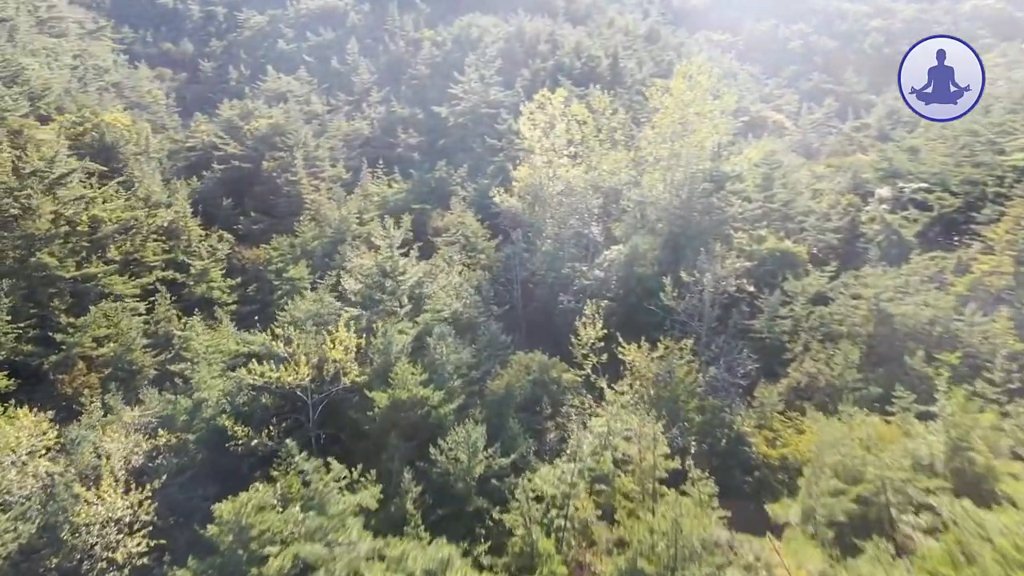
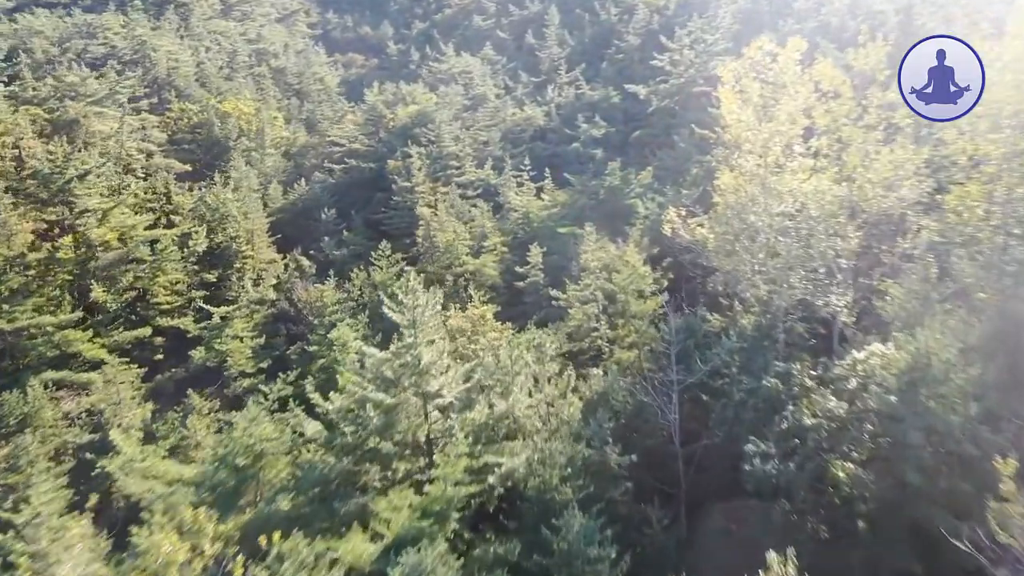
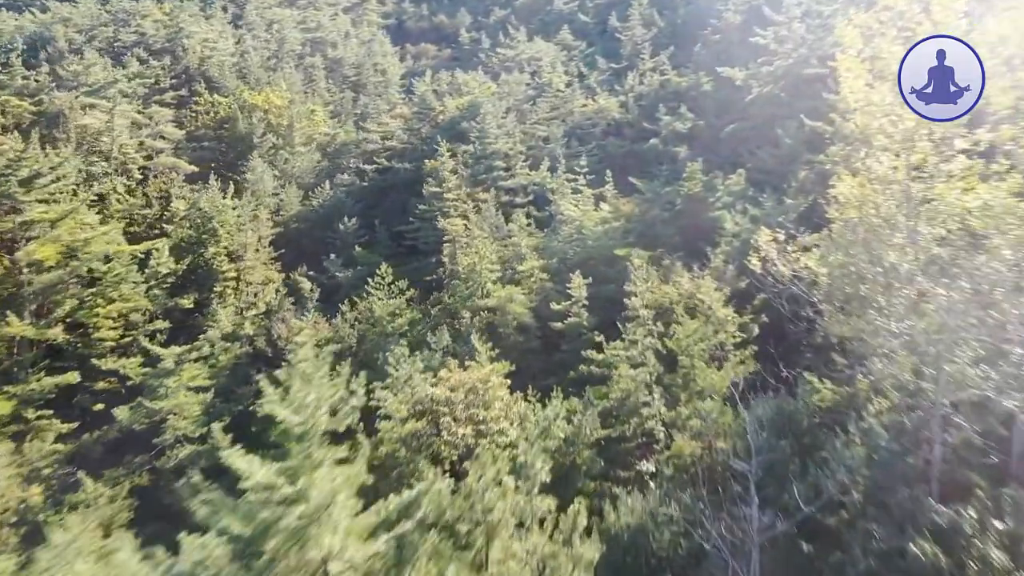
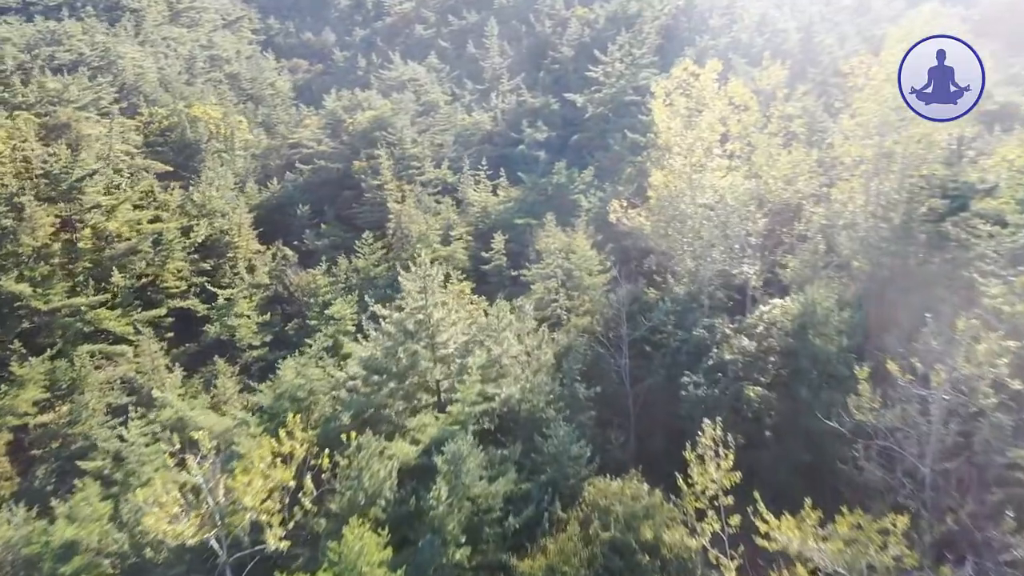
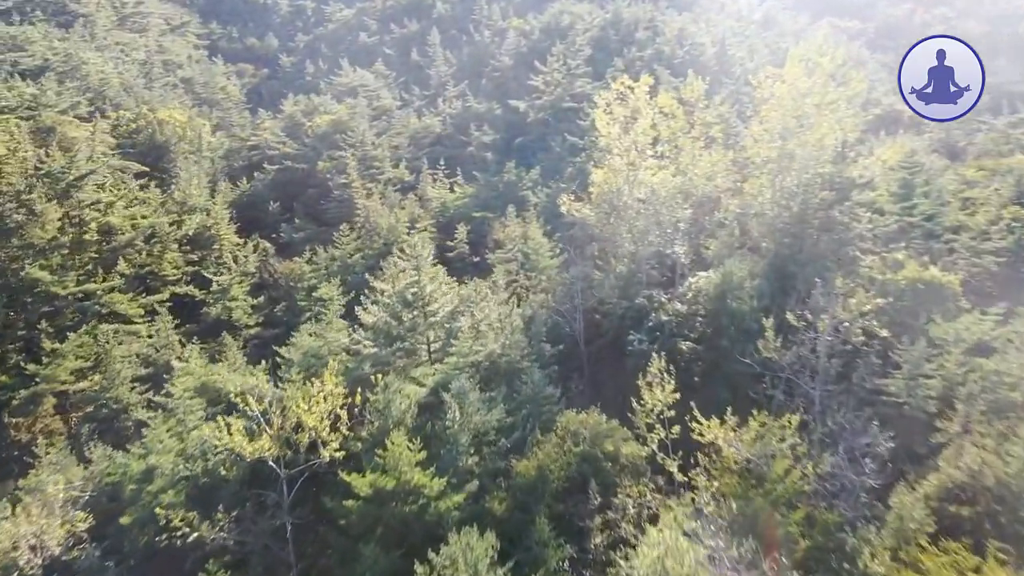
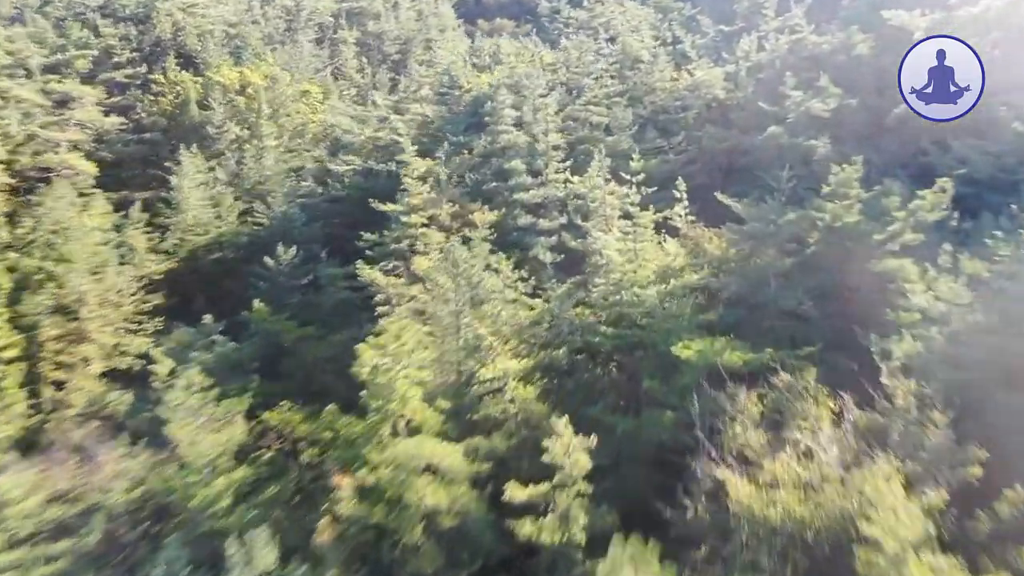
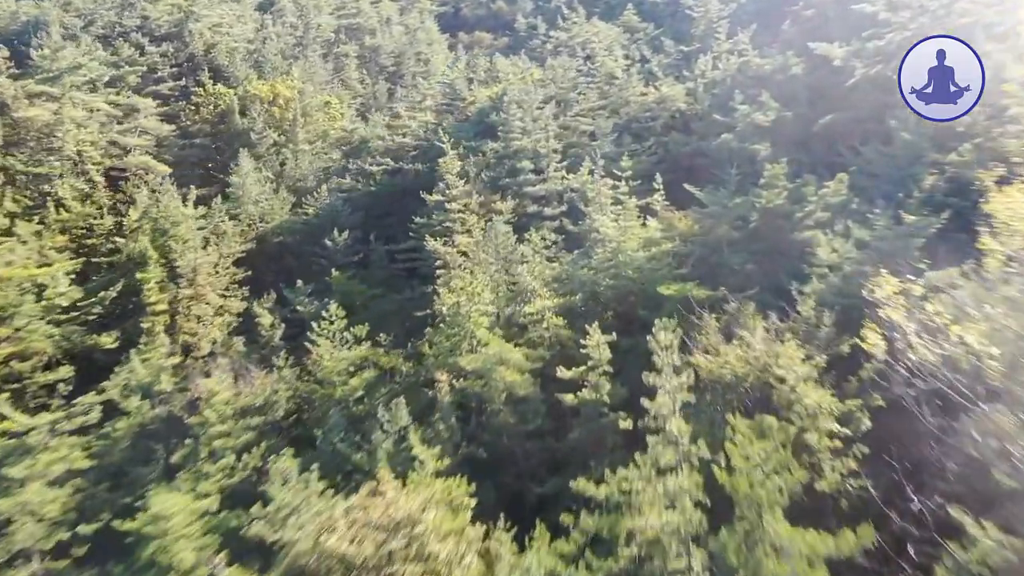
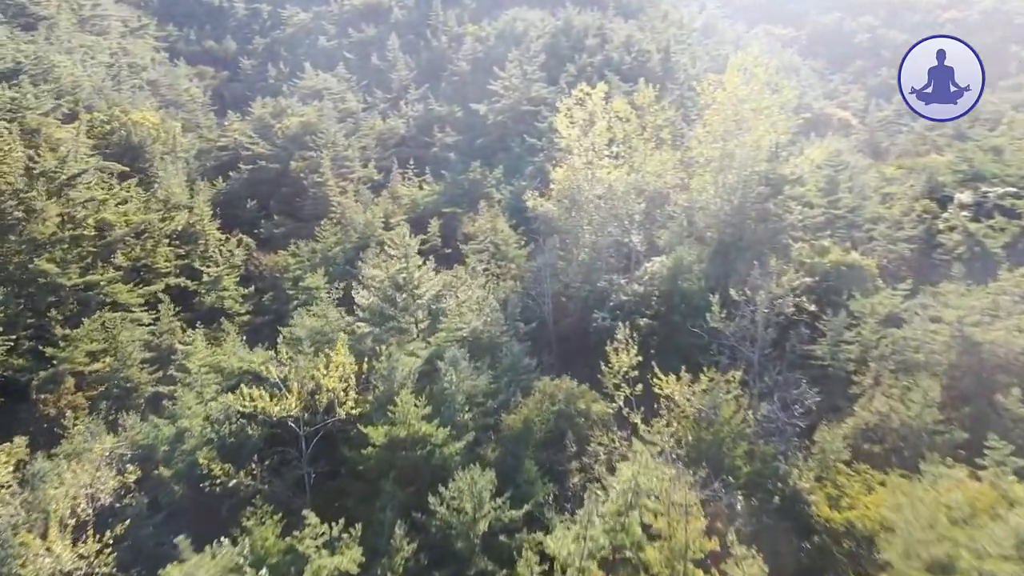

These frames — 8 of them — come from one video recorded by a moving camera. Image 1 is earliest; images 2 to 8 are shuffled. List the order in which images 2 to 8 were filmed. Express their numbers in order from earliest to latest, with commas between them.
8, 5, 4, 2, 3, 7, 6
